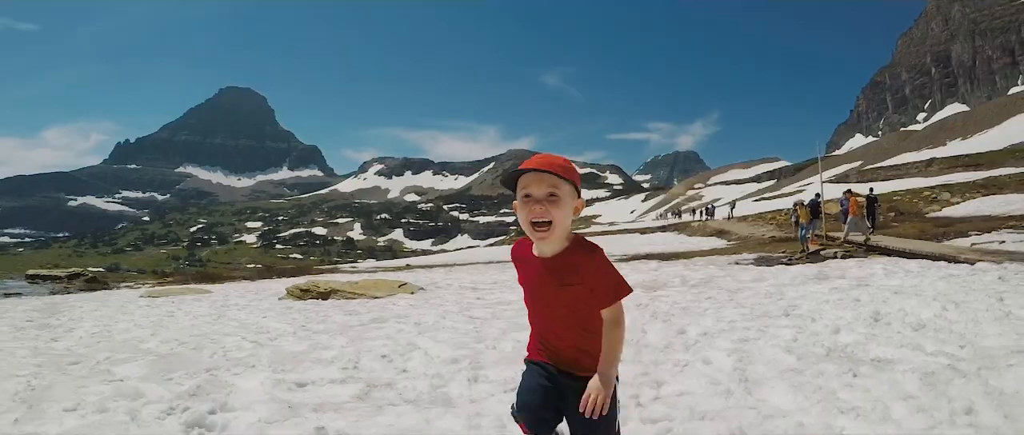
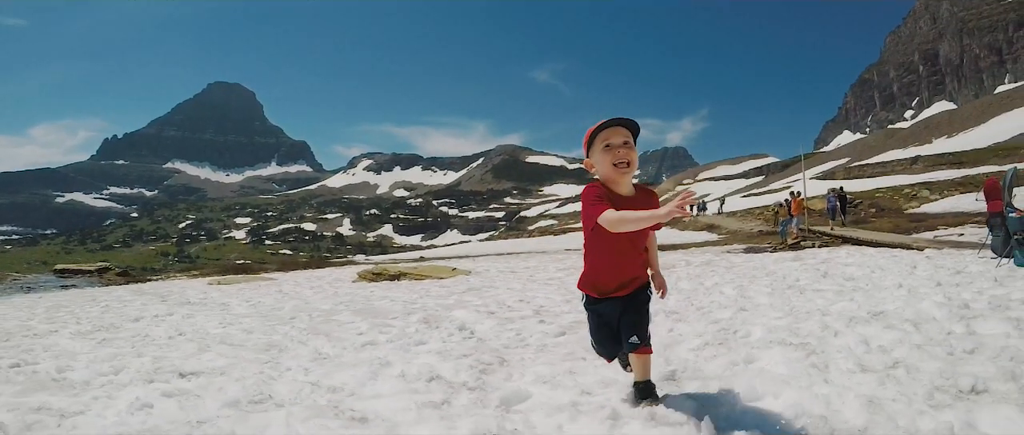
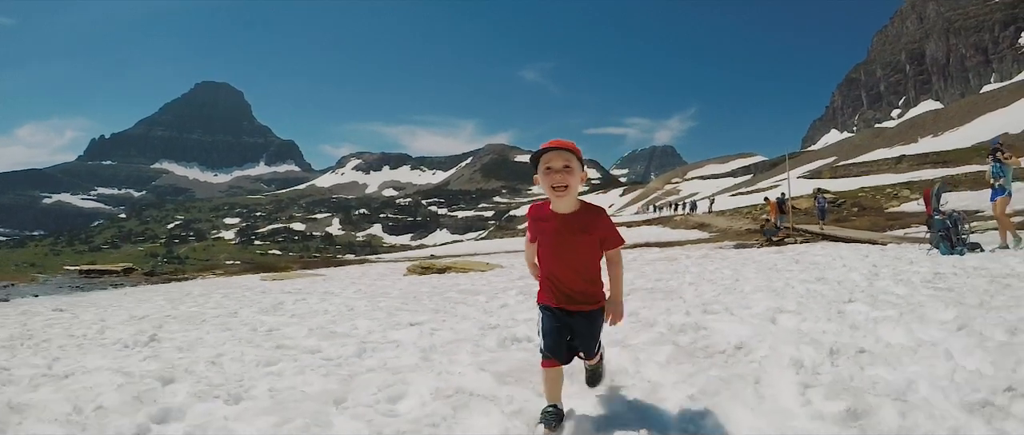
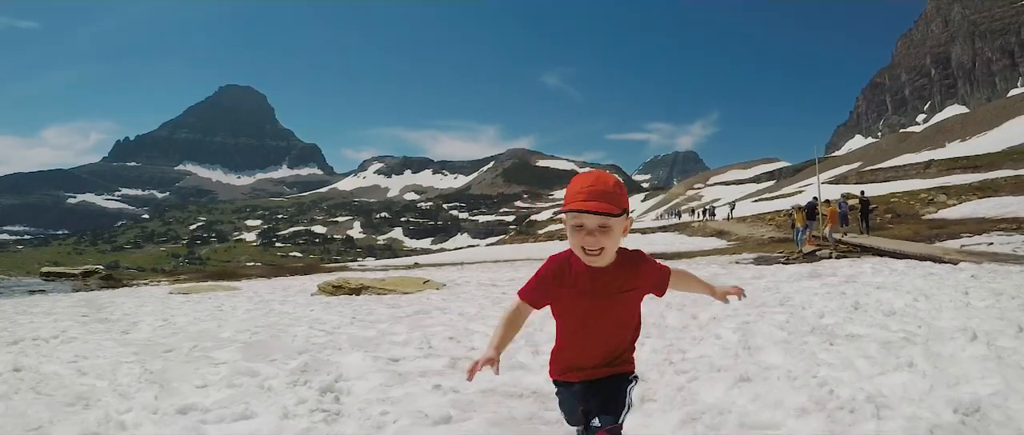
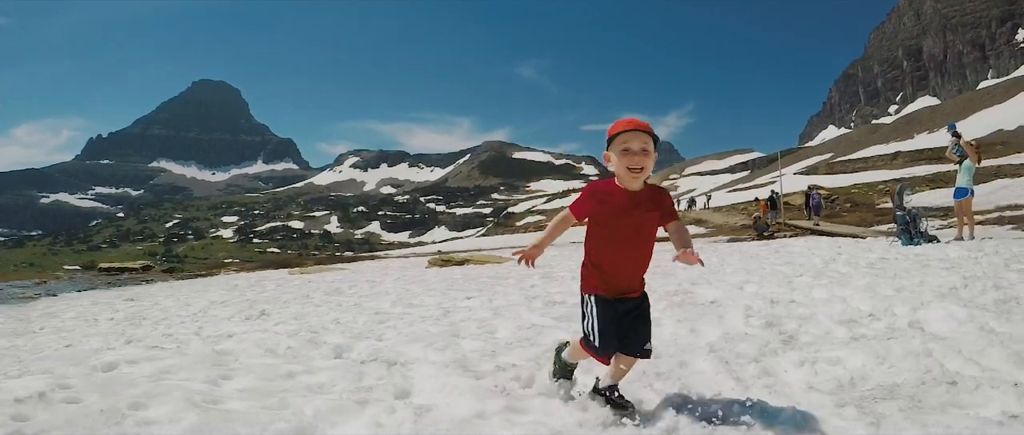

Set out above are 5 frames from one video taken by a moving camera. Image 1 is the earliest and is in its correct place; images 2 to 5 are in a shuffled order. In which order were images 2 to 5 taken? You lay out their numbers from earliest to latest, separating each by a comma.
4, 2, 3, 5
